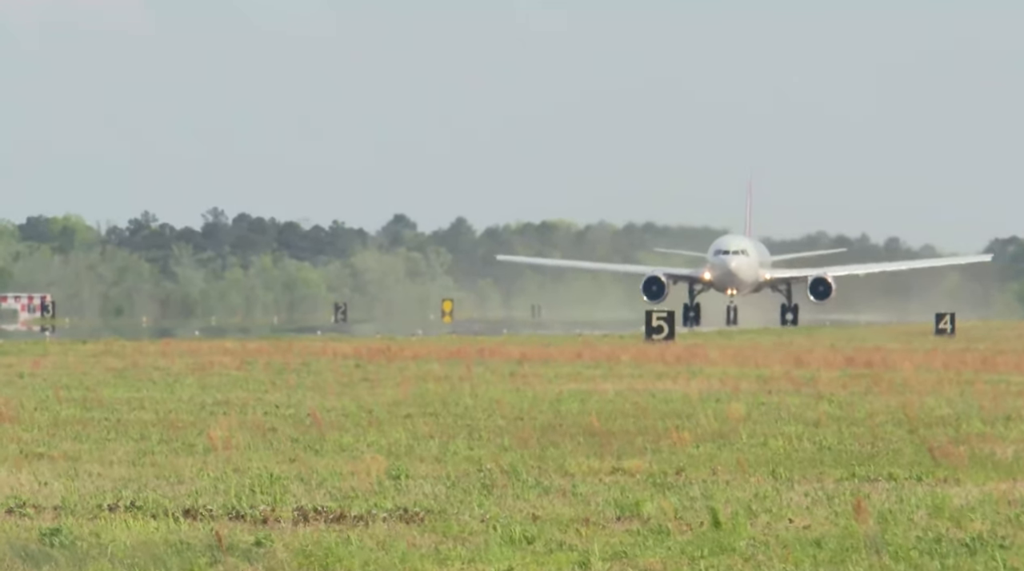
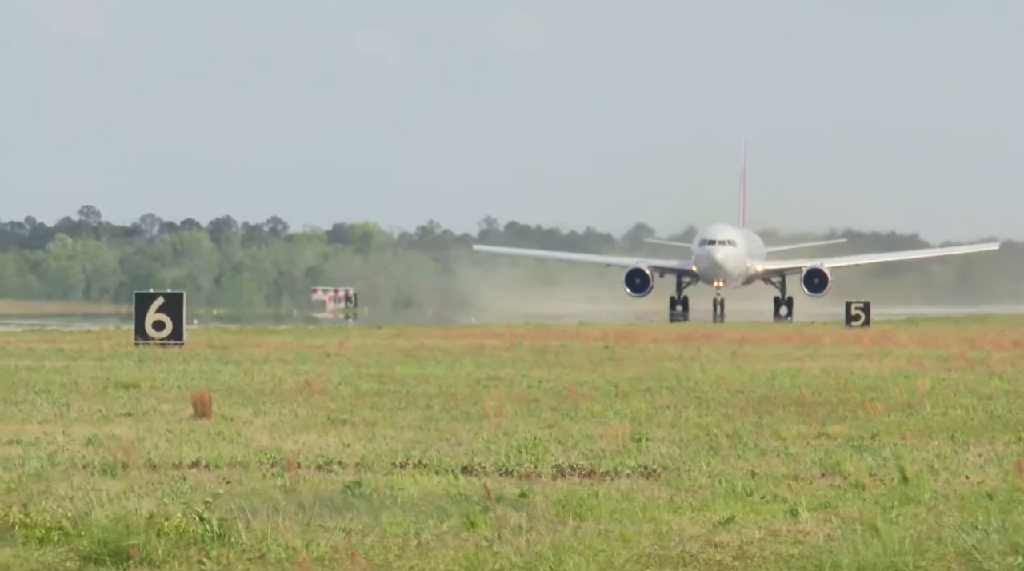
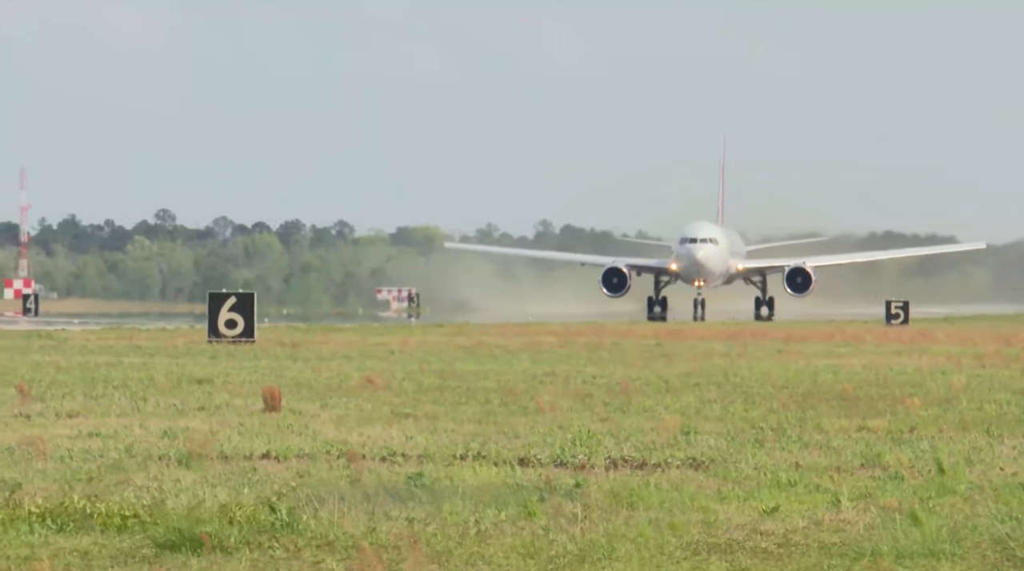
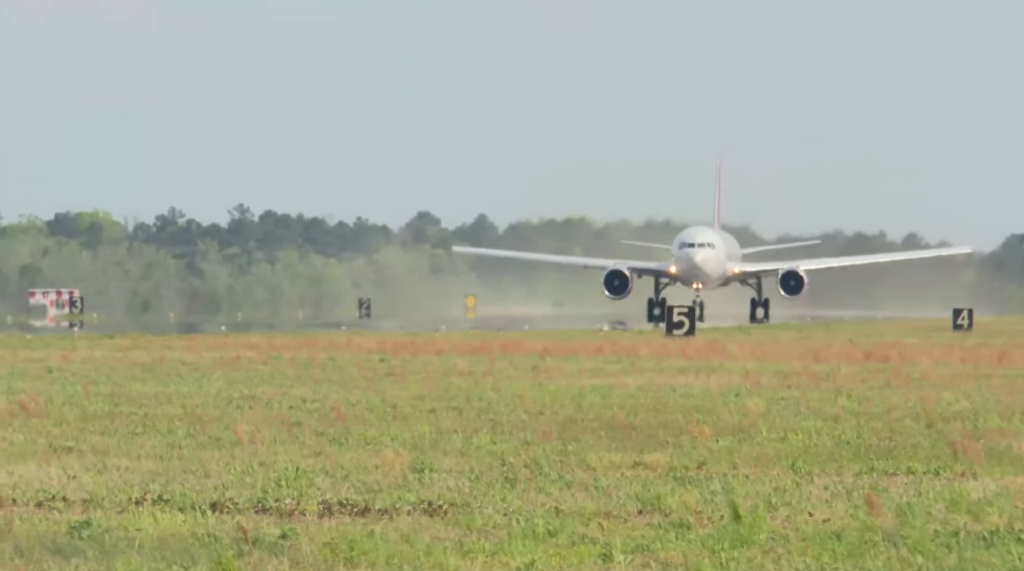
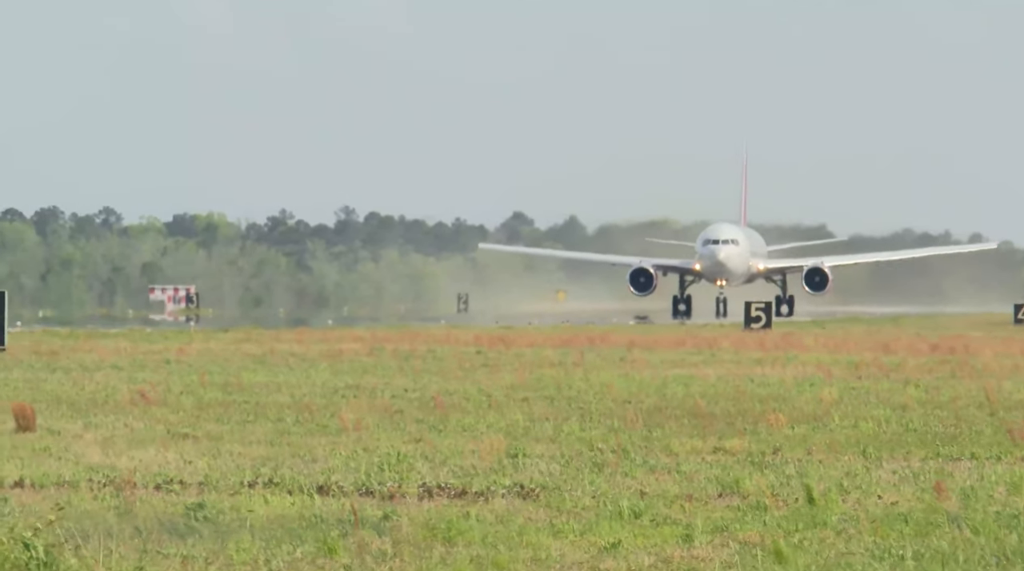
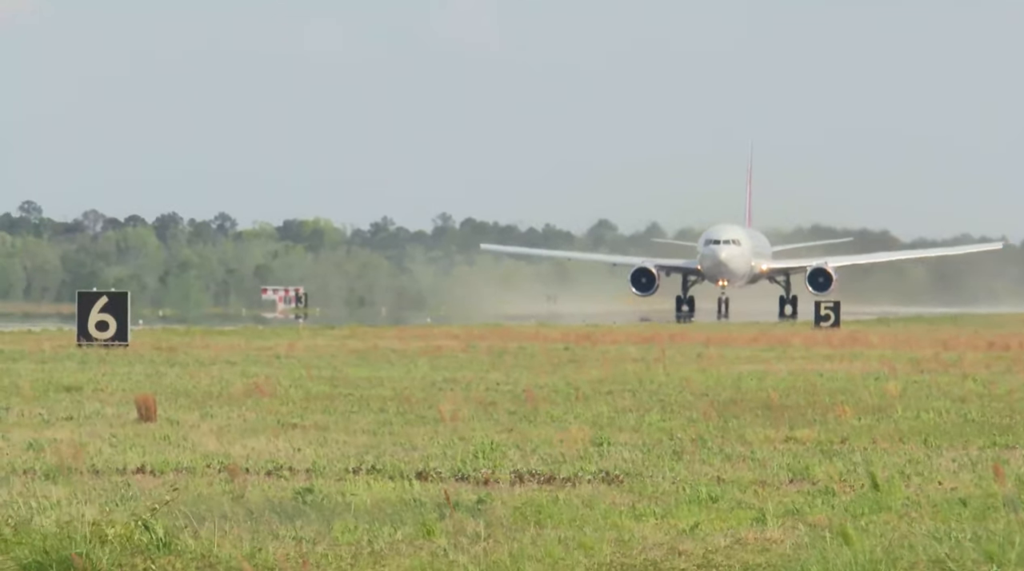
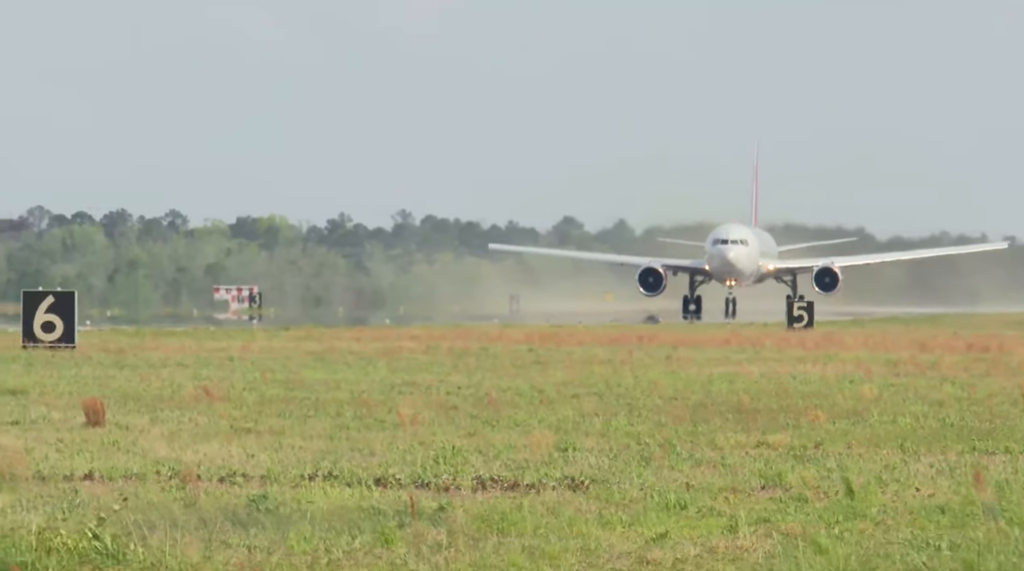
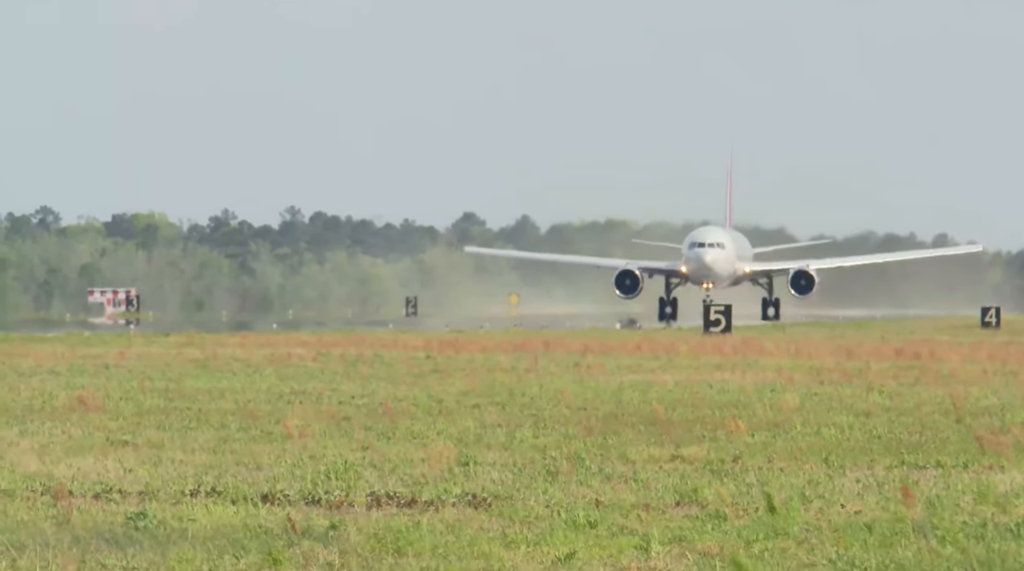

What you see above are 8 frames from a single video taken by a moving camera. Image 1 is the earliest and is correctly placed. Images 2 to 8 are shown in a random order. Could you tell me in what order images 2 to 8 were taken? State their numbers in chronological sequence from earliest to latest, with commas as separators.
4, 8, 5, 7, 6, 2, 3
